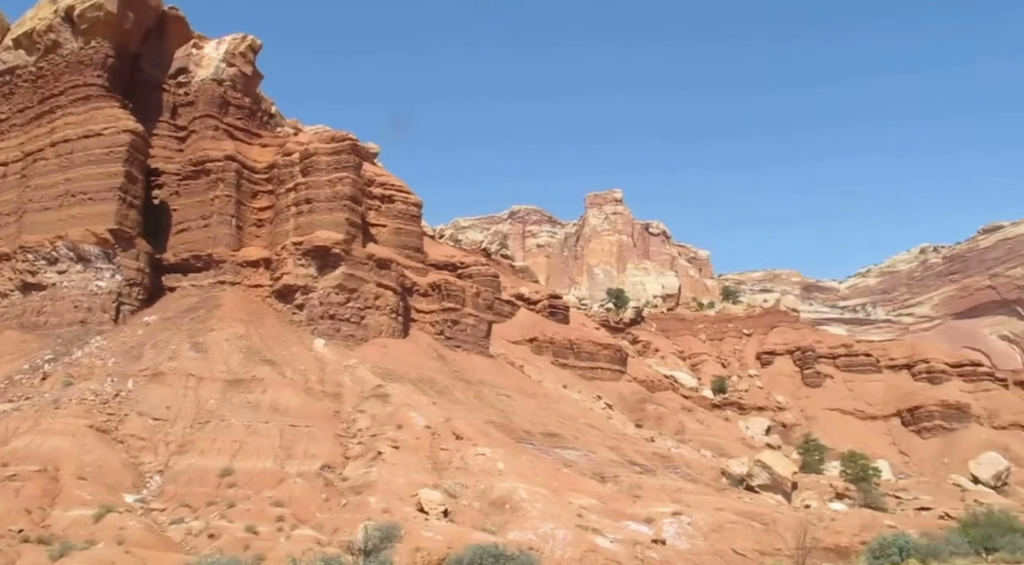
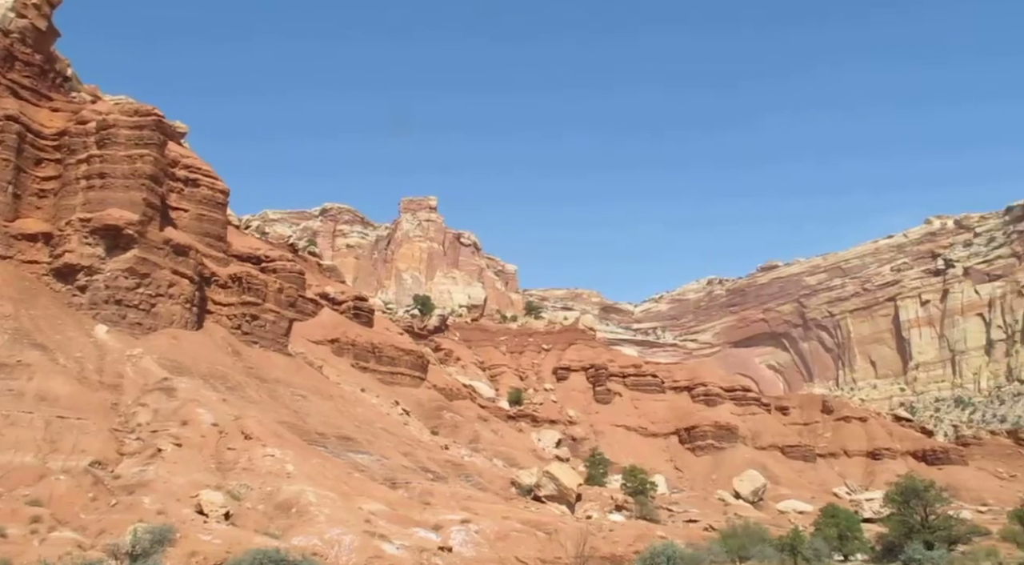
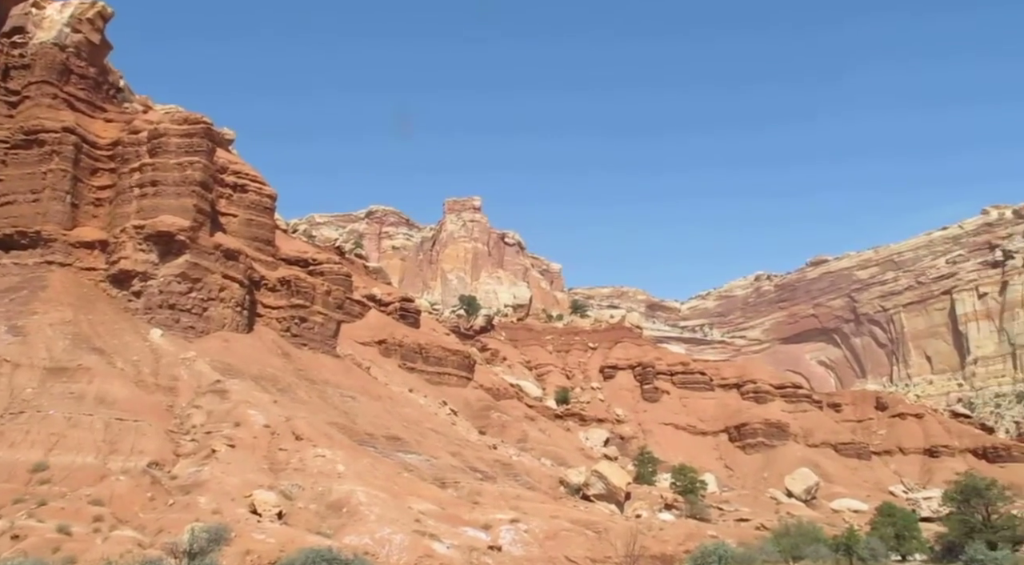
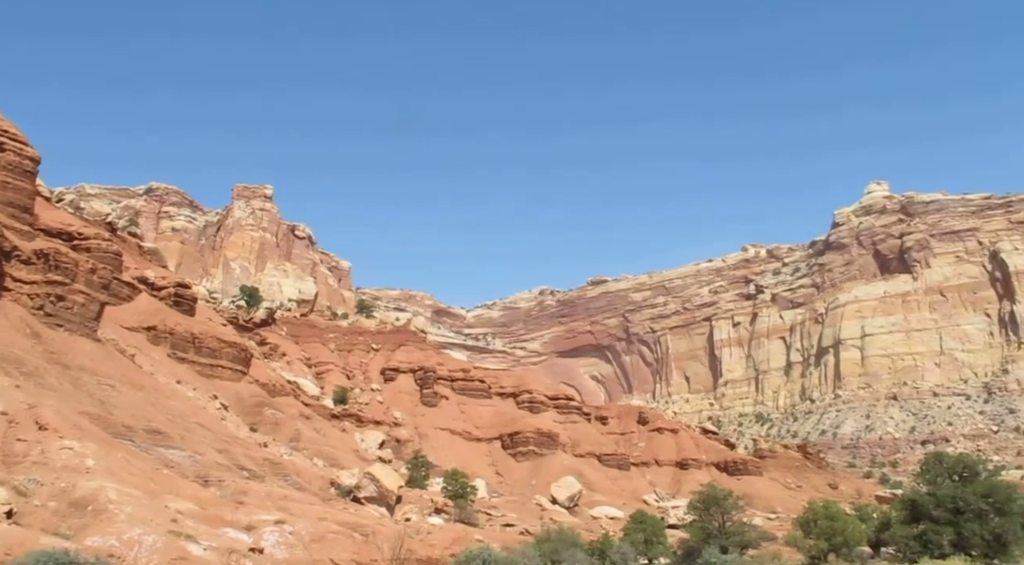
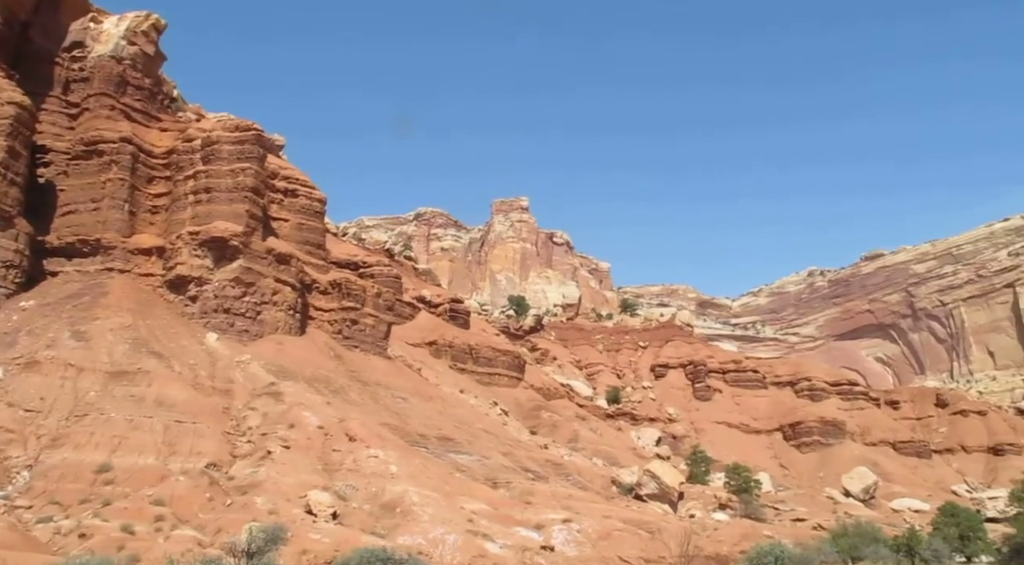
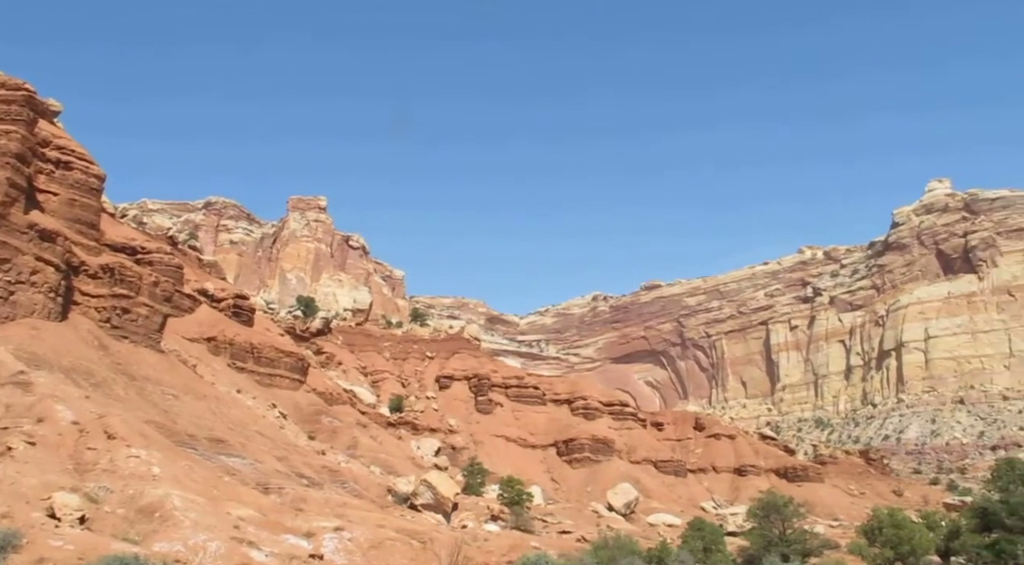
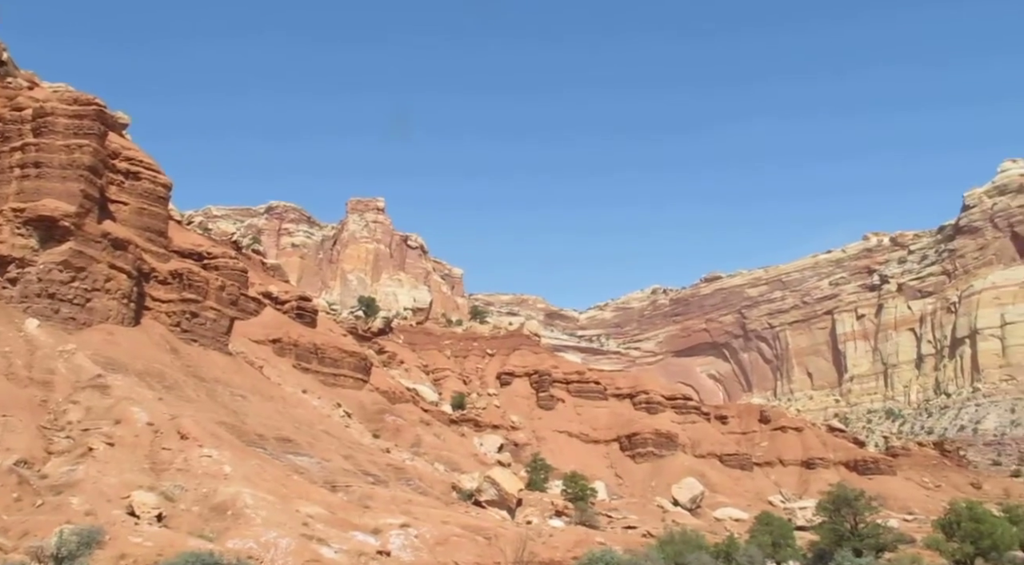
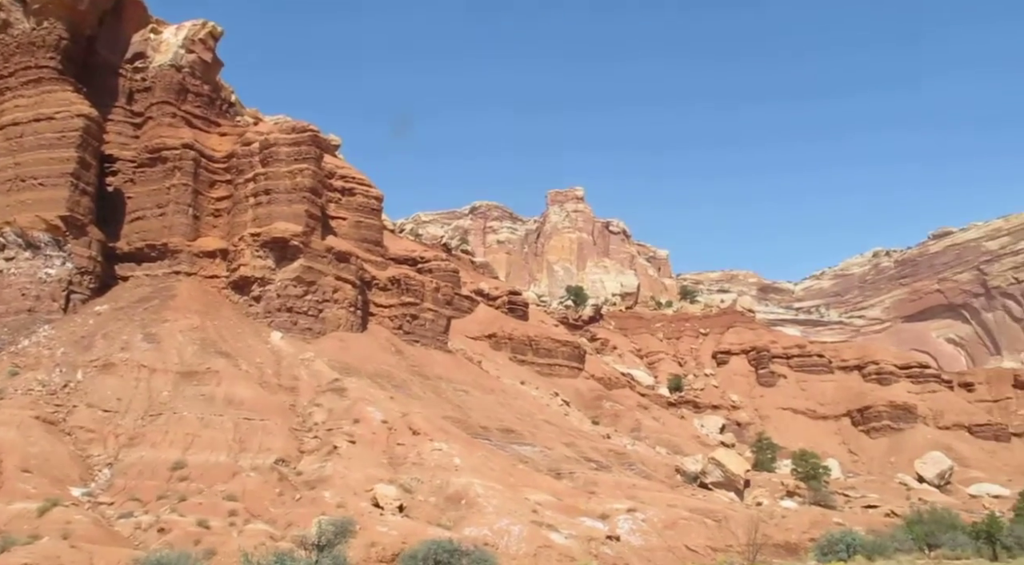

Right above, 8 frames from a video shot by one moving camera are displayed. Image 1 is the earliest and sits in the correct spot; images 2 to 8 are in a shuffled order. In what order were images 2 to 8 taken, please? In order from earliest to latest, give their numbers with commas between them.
8, 5, 3, 2, 7, 6, 4
